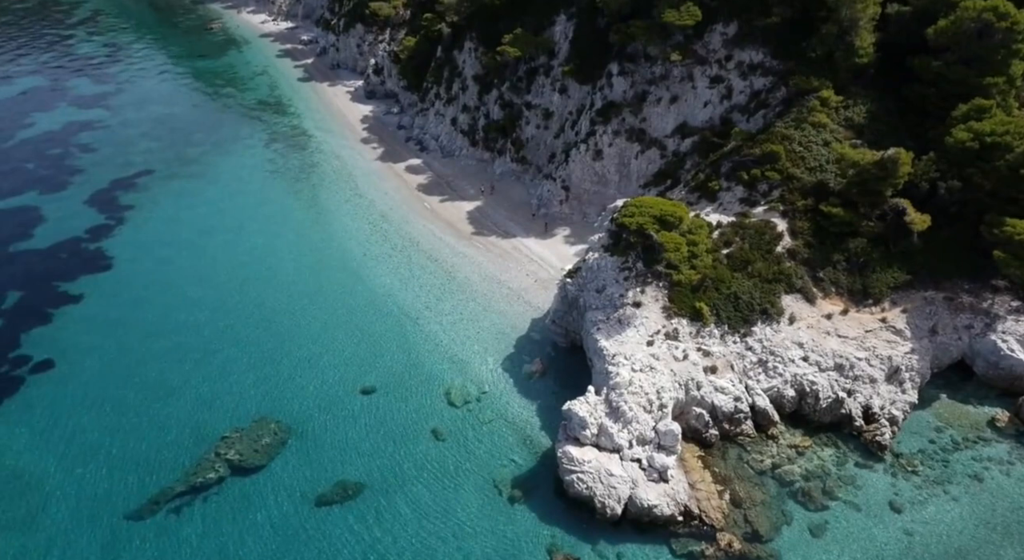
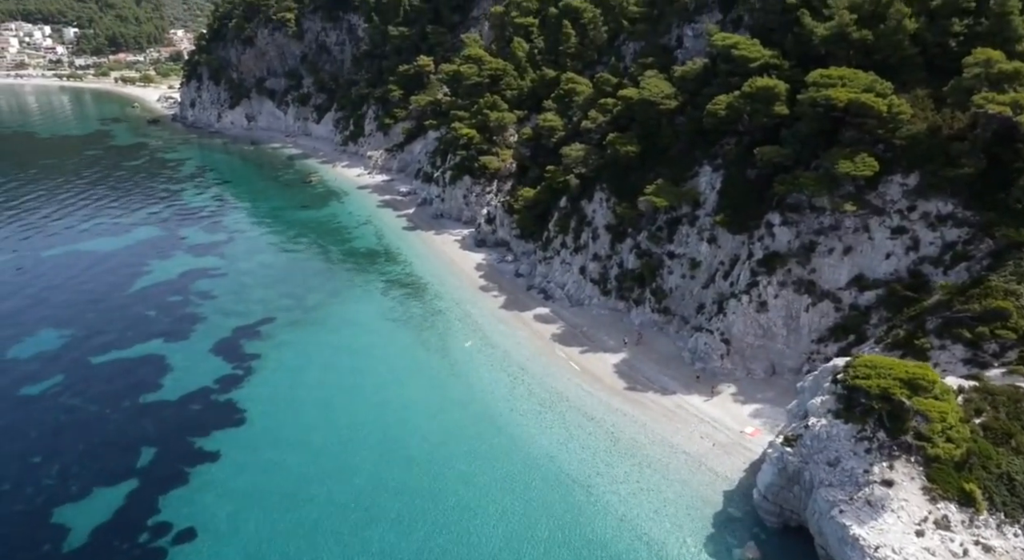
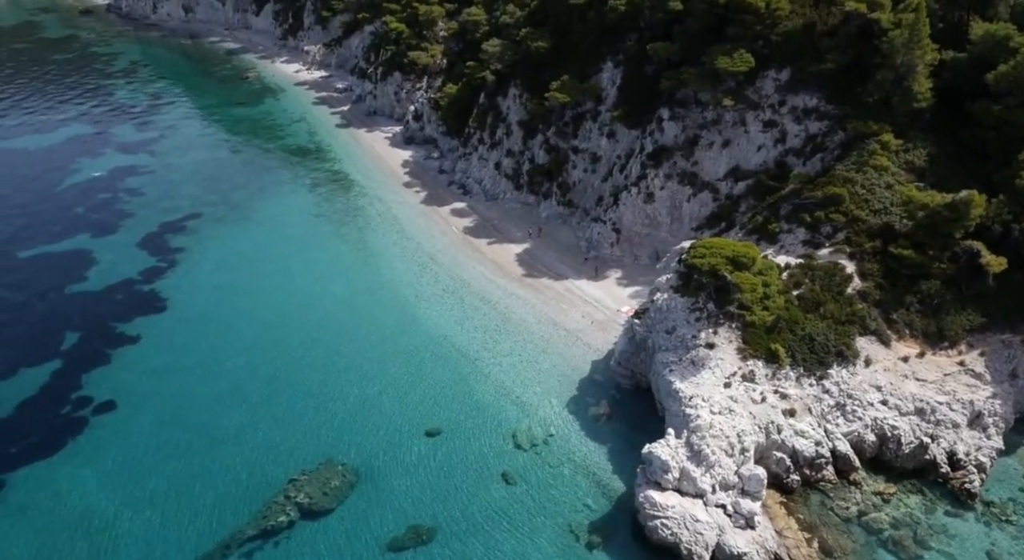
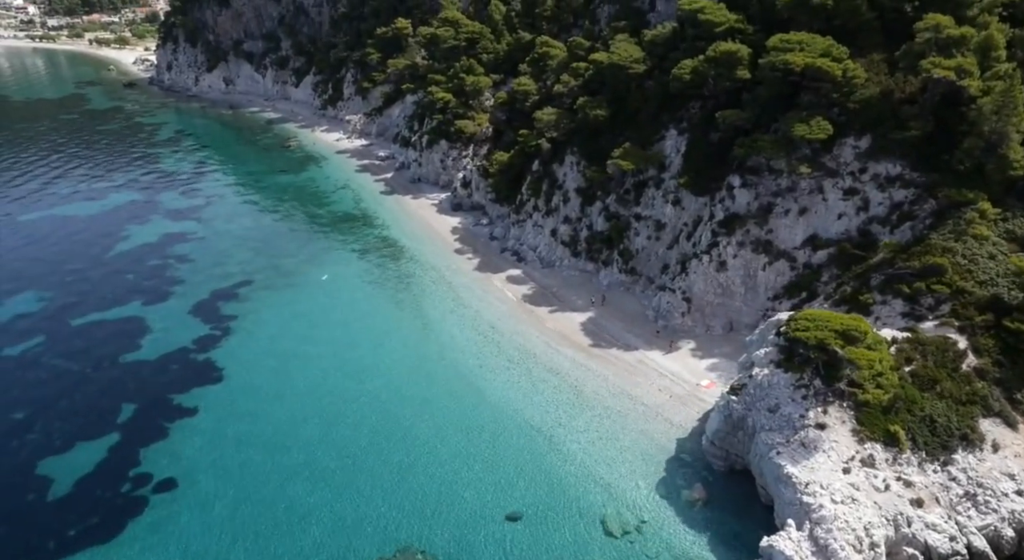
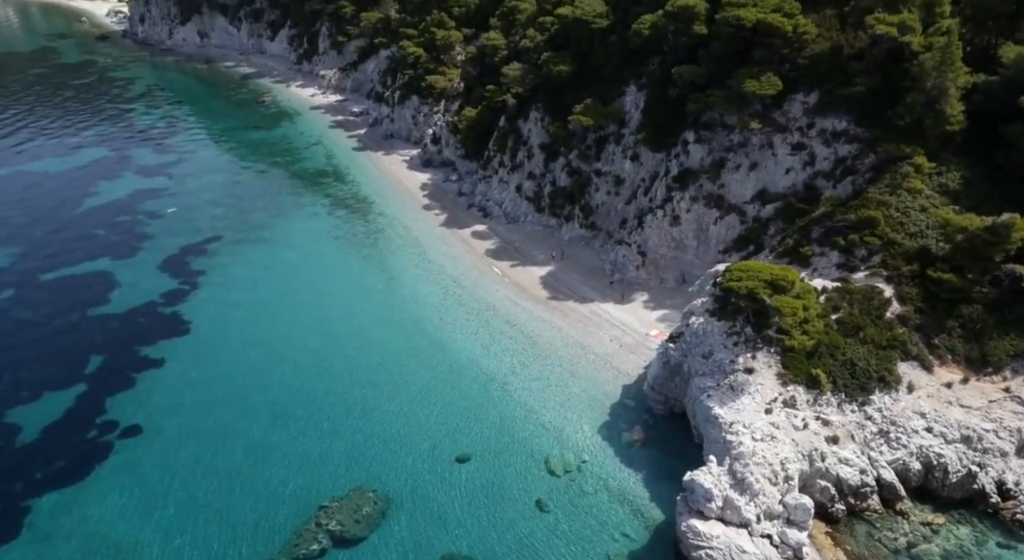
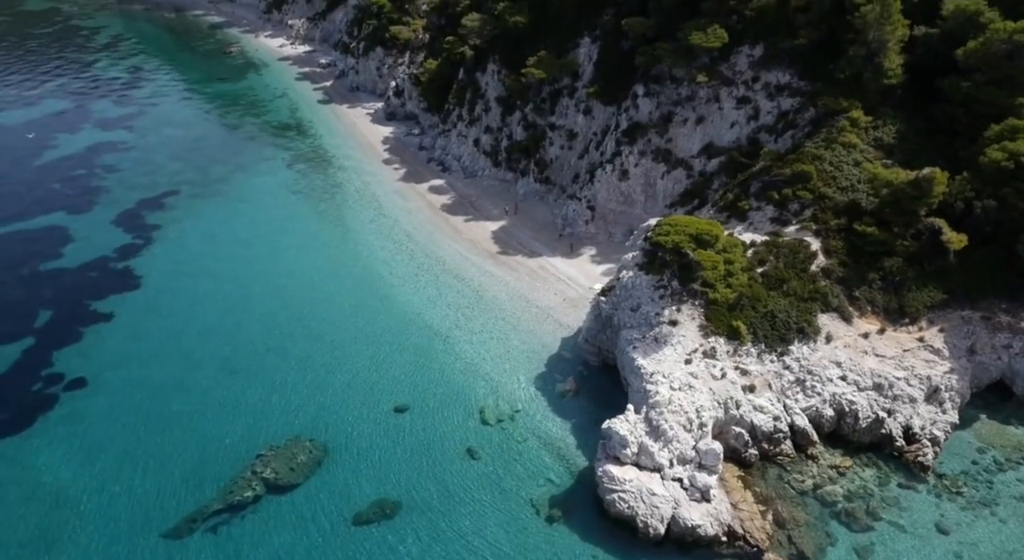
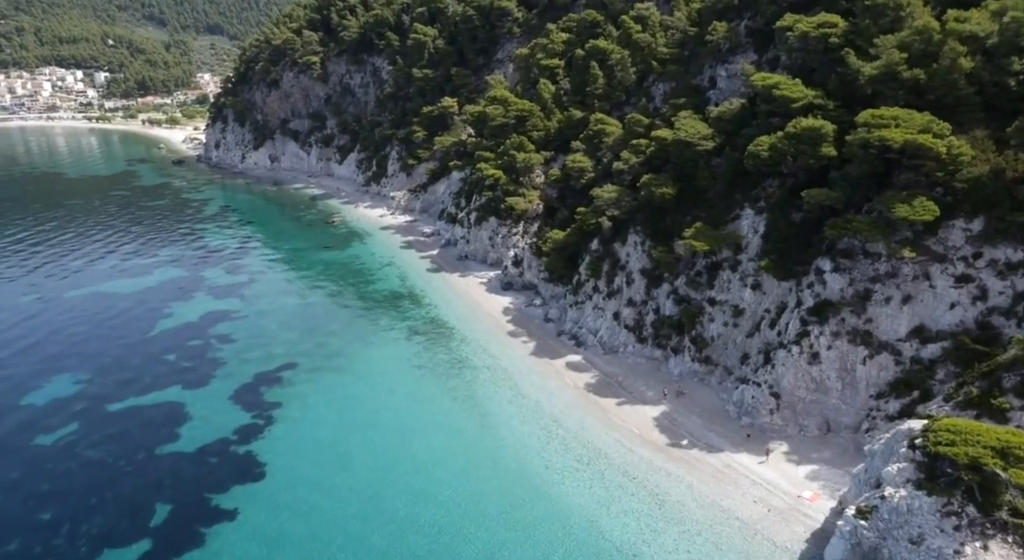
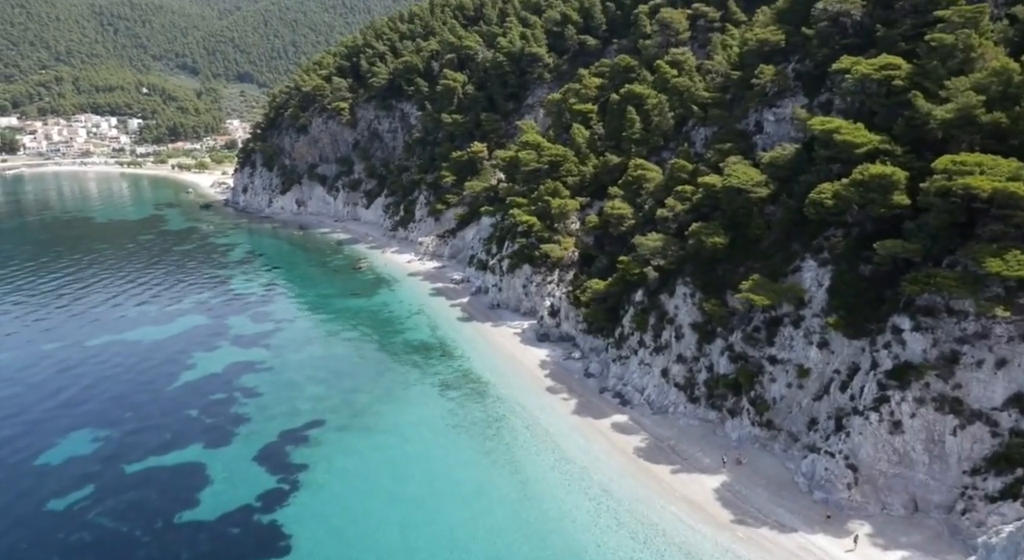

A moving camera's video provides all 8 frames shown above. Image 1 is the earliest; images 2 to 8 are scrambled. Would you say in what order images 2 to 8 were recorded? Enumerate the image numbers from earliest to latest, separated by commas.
6, 3, 5, 4, 2, 7, 8
